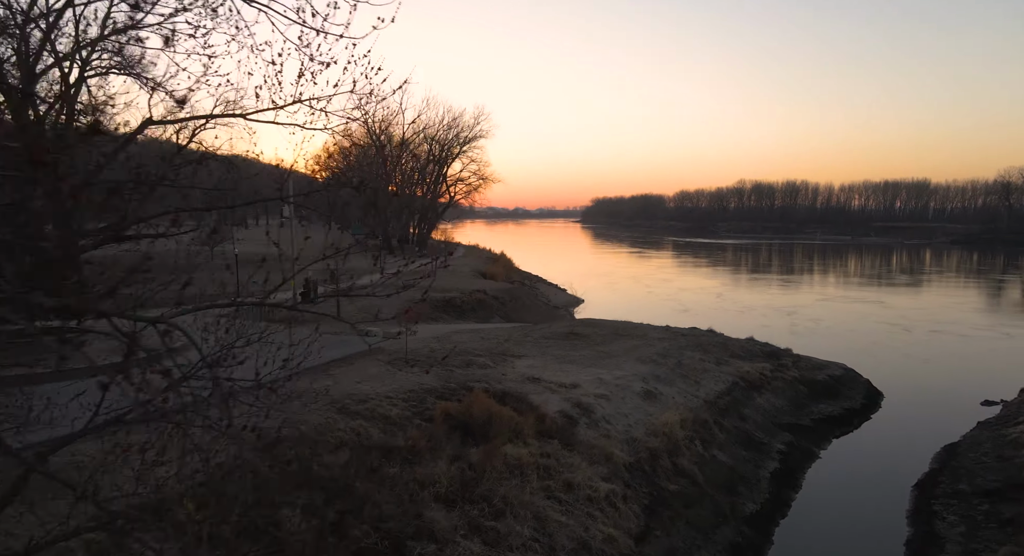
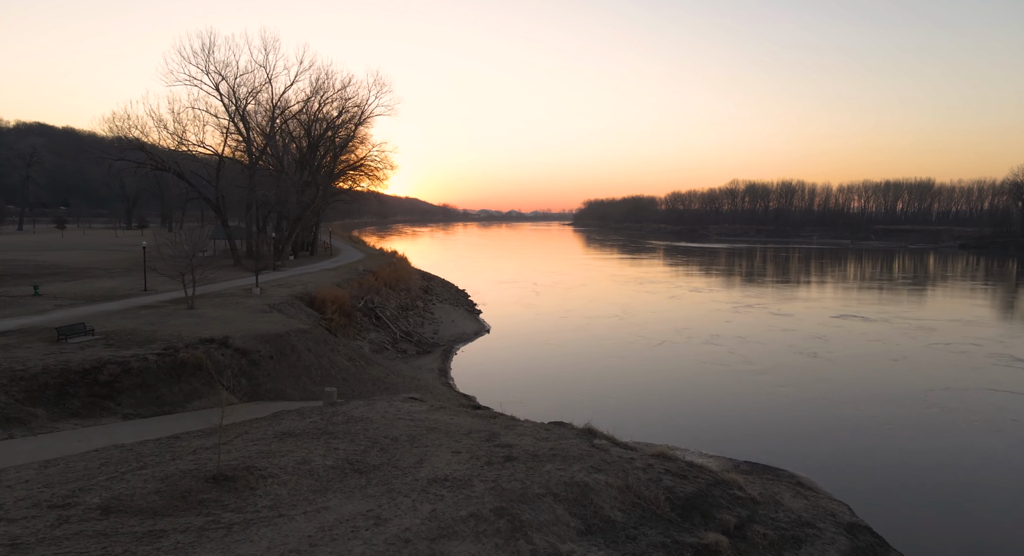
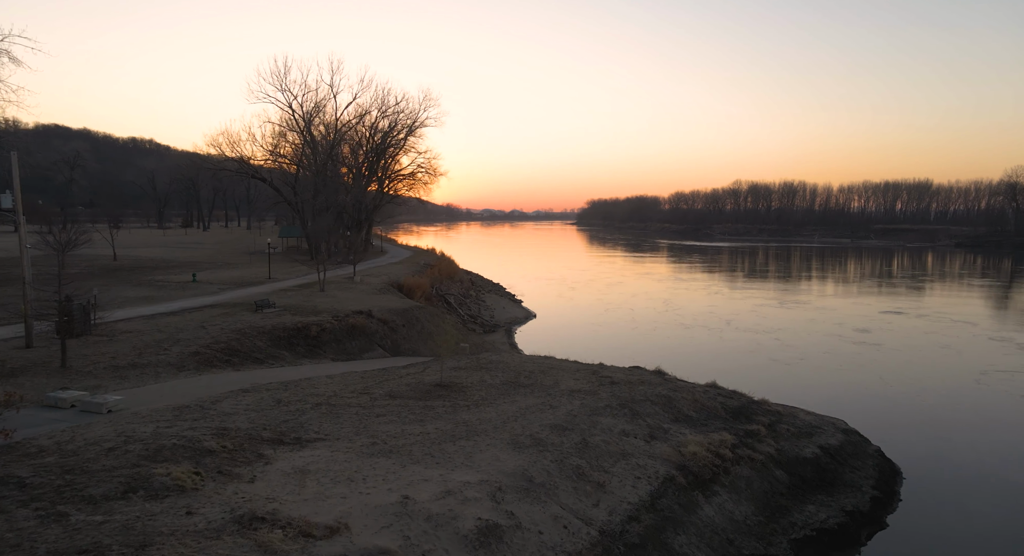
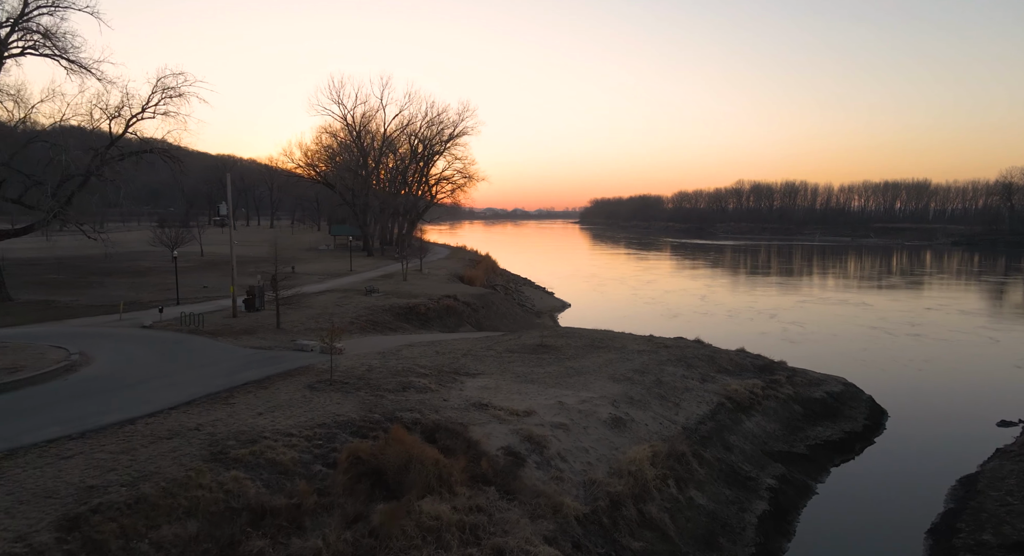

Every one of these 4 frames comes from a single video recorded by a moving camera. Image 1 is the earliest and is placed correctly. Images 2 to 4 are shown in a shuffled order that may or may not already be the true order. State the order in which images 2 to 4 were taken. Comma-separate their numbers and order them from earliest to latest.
4, 3, 2
